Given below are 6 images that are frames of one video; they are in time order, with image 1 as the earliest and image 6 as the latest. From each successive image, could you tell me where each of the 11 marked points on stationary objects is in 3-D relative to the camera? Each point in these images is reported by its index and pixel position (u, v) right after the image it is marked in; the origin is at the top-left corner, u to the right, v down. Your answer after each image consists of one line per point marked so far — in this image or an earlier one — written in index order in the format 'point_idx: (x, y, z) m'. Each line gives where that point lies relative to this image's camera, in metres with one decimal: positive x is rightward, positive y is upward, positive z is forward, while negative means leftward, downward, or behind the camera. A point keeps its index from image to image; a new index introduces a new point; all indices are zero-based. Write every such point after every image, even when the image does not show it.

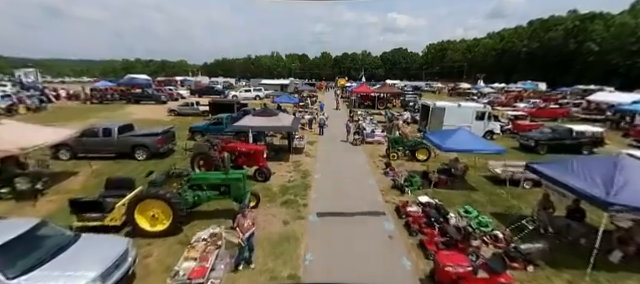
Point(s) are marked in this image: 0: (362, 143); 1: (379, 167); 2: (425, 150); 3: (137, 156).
0: (+2.8, -0.1, +16.4) m
1: (+3.0, -1.3, +12.6) m
2: (+5.8, -0.4, +13.3) m
3: (-9.6, -0.8, +12.8) m
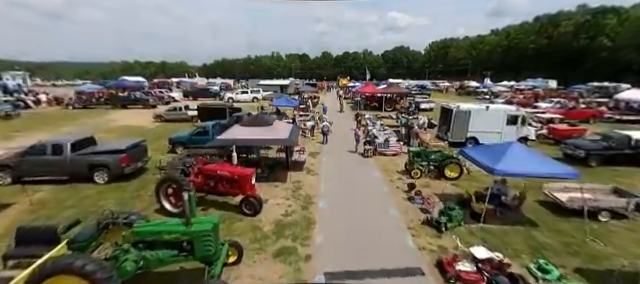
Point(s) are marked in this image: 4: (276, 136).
0: (+3.1, -0.8, +13.8) m
1: (+3.2, -2.0, +9.9) m
2: (+6.0, -1.1, +10.7) m
3: (-9.4, -1.5, +10.3) m
4: (-1.9, +0.3, +10.5) m
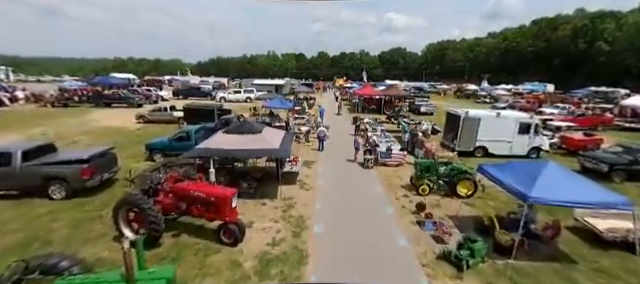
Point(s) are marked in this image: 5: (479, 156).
0: (+2.8, -1.2, +12.5) m
1: (+3.0, -2.4, +8.6) m
2: (+5.8, -1.5, +9.4) m
3: (-9.6, -1.8, +8.7) m
4: (-2.1, -0.1, +9.0) m
5: (+9.3, -0.8, +14.3) m
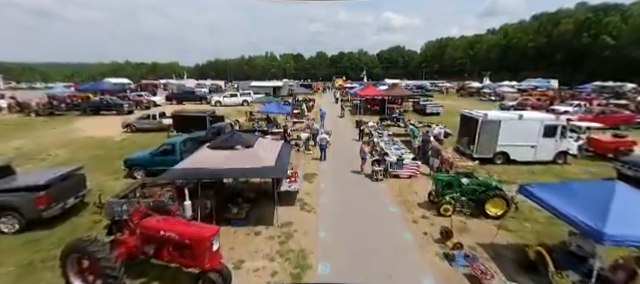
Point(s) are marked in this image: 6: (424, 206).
0: (+3.0, -1.6, +11.0) m
1: (+3.2, -2.8, +7.2) m
2: (+5.9, -1.9, +8.0) m
3: (-9.4, -2.5, +7.3) m
4: (-2.0, -0.6, +7.6) m
5: (+9.4, -1.1, +12.8) m
6: (+3.8, -2.3, +8.9) m
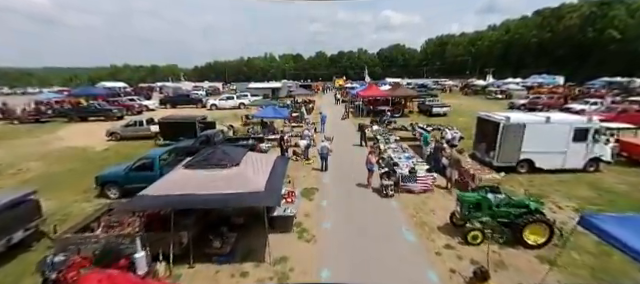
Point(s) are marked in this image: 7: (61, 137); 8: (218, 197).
0: (+3.0, -2.0, +9.6) m
1: (+3.2, -3.2, +5.7) m
2: (+5.9, -2.2, +6.5) m
3: (-9.4, -3.1, +5.8) m
4: (-2.0, -1.1, +6.2) m
5: (+9.5, -1.4, +11.3) m
6: (+3.8, -2.7, +7.4) m
7: (-19.9, +0.4, +18.7) m
8: (-2.4, -1.3, +5.7) m
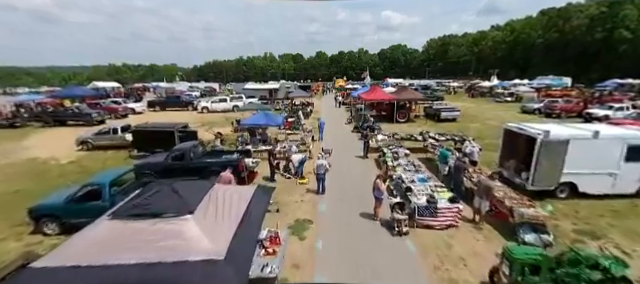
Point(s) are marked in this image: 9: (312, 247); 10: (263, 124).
0: (+2.8, -2.7, +7.6) m
1: (+3.1, -3.9, +3.7) m
2: (+5.8, -2.9, +4.5) m
3: (-9.6, -3.8, +3.8) m
4: (-2.1, -1.8, +4.1) m
5: (+9.3, -2.1, +9.3) m
6: (+3.6, -3.4, +5.4) m
7: (-20.0, -0.2, +16.7) m
8: (-2.5, -2.0, +3.7) m
9: (-0.2, -3.0, +6.9) m
10: (-3.7, +1.3, +16.1) m
